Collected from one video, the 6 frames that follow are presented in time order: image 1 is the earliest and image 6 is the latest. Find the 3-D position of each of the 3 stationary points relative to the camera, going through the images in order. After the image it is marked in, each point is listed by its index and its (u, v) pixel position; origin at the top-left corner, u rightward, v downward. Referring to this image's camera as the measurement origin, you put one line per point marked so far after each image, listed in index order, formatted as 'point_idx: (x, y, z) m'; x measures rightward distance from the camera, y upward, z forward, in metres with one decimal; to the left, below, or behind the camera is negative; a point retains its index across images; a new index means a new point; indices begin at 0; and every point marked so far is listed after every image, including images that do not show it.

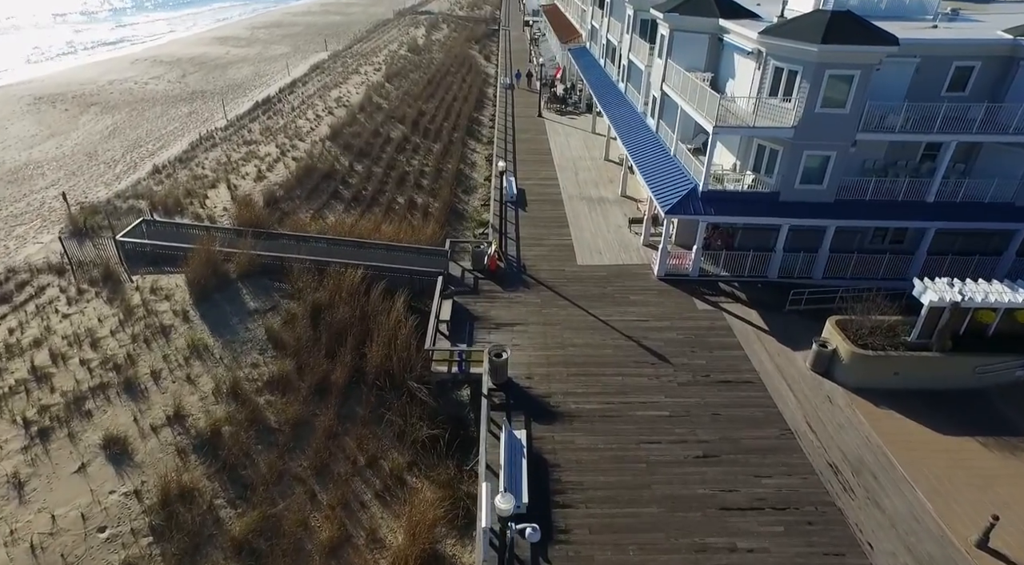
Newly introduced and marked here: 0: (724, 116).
0: (+6.5, +5.1, +19.7) m
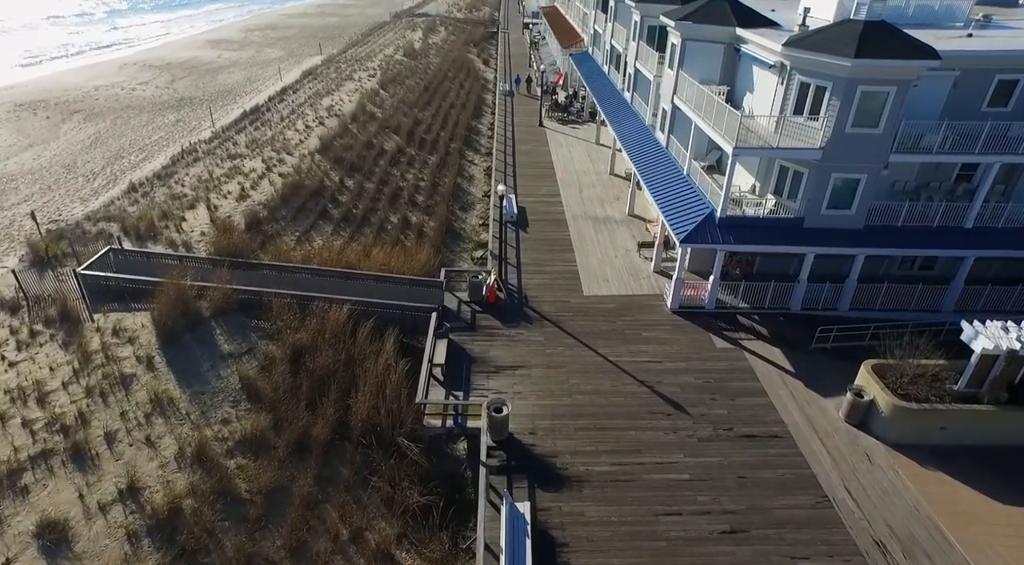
0: (+6.6, +4.1, +18.0) m
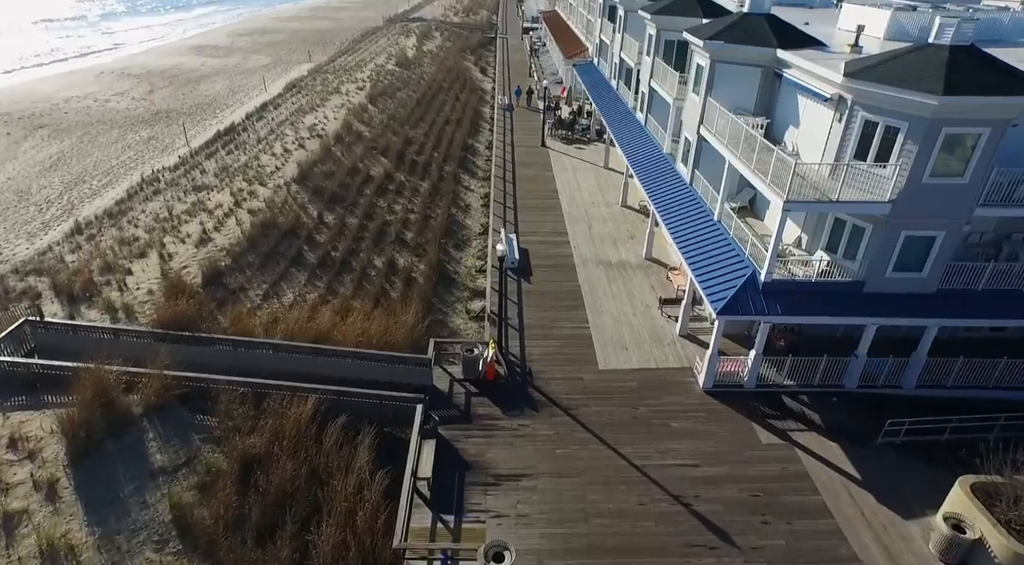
0: (+6.6, +2.2, +14.8) m
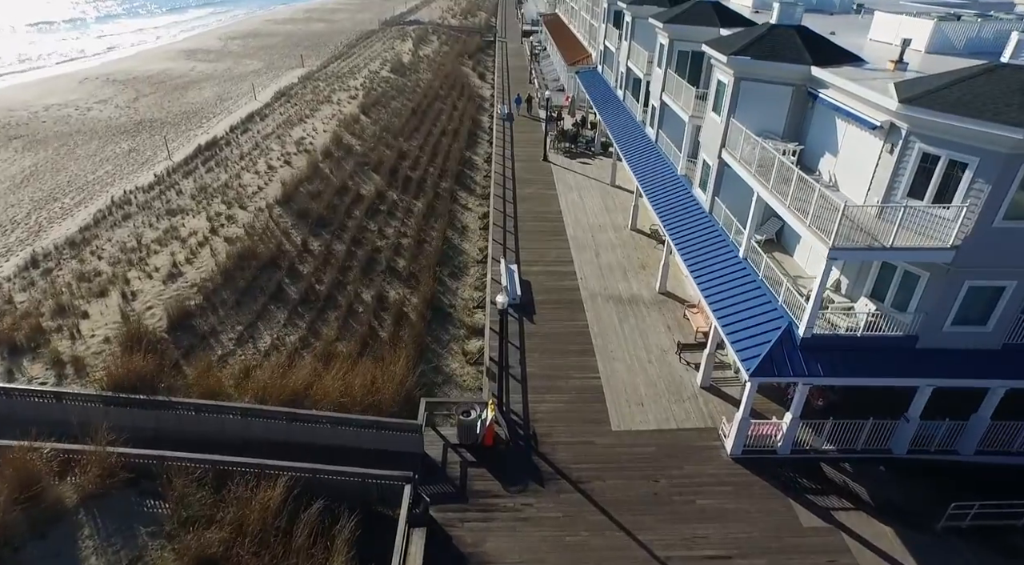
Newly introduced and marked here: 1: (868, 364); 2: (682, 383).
0: (+6.7, +1.1, +12.8) m
1: (+7.5, -1.7, +13.6) m
2: (+4.5, -2.6, +16.7) m
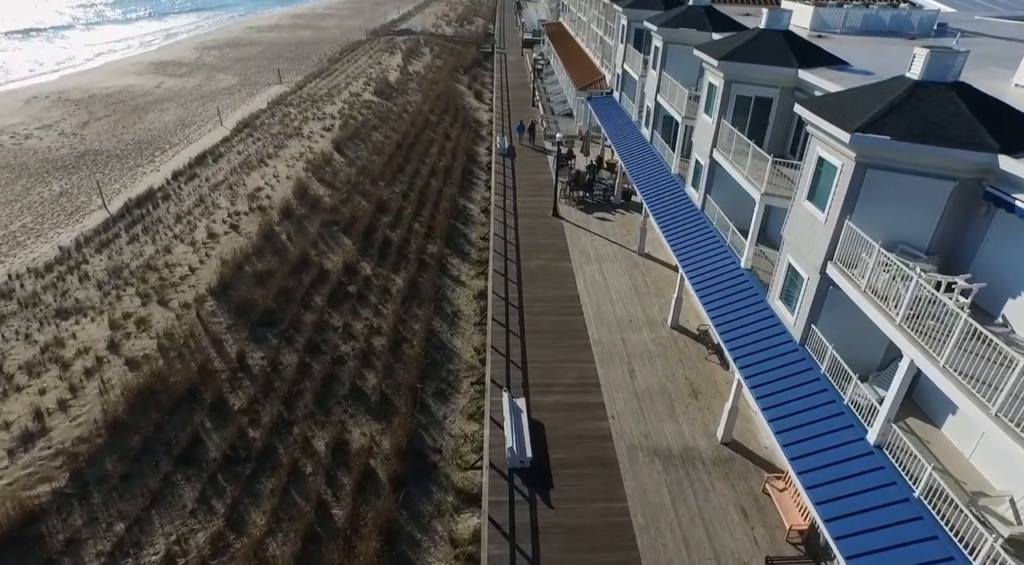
0: (+6.8, -2.4, +6.9) m
1: (+7.7, -5.1, +7.7) m
2: (+4.7, -6.0, +10.9) m
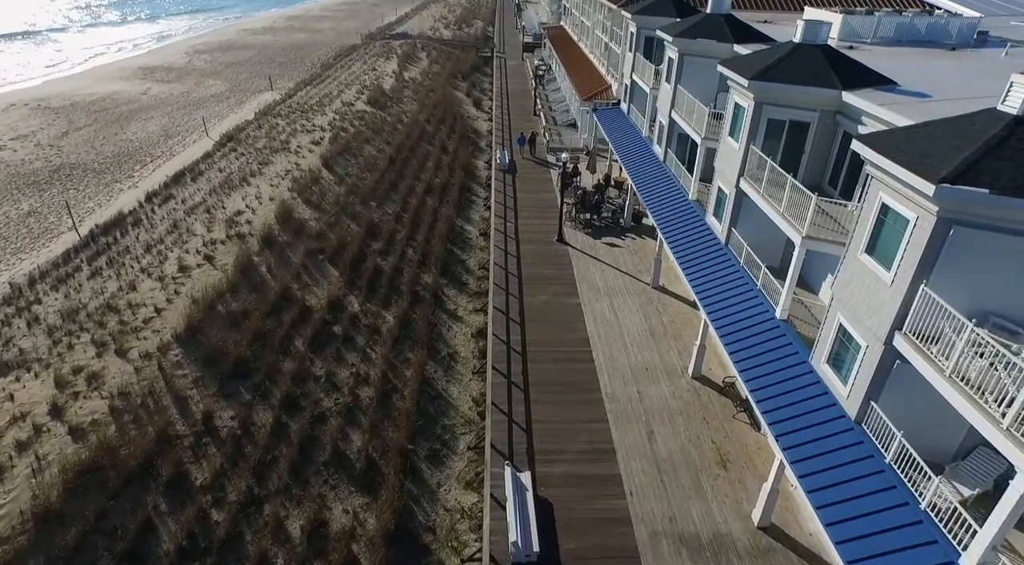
0: (+6.9, -3.6, +4.9) m
1: (+7.8, -6.3, +5.7) m
2: (+4.8, -7.2, +8.8) m
